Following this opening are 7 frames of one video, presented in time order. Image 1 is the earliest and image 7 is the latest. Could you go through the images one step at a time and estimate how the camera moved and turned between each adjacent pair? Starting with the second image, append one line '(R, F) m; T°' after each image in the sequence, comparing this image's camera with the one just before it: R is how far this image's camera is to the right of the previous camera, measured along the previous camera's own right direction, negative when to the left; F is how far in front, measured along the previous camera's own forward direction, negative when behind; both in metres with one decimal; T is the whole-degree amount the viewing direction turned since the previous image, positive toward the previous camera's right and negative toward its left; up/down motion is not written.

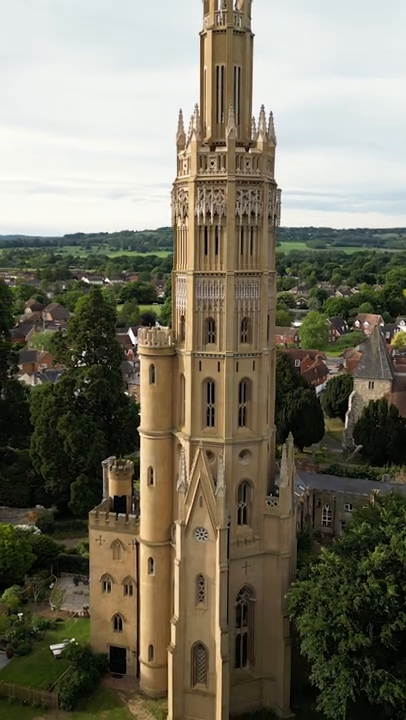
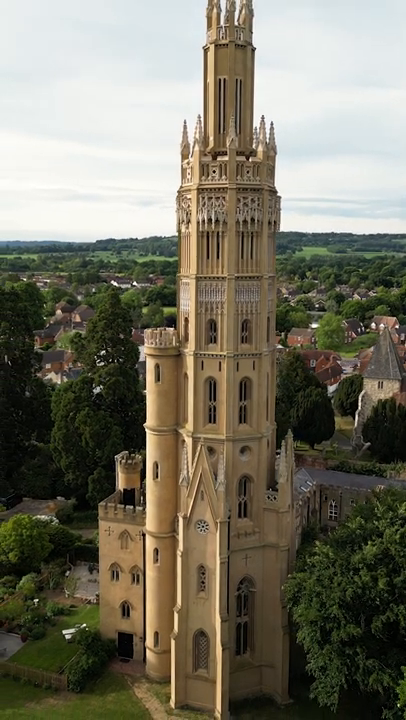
(+1.6, -1.3) m; -3°
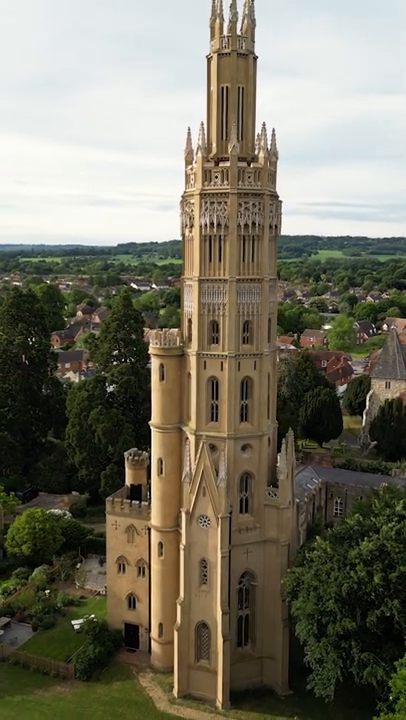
(+1.1, -0.9) m; -2°
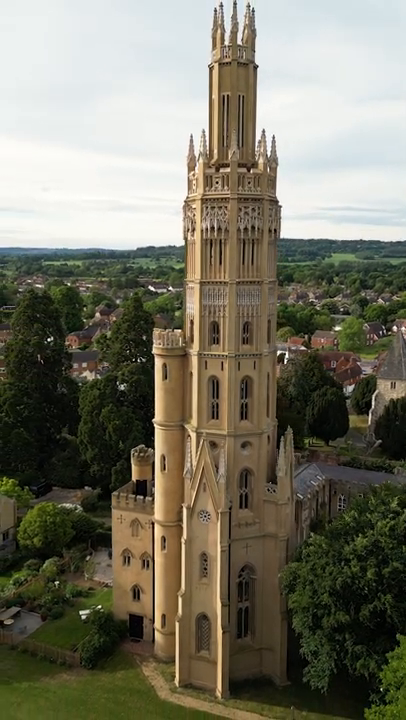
(+1.2, -1.0) m; -2°
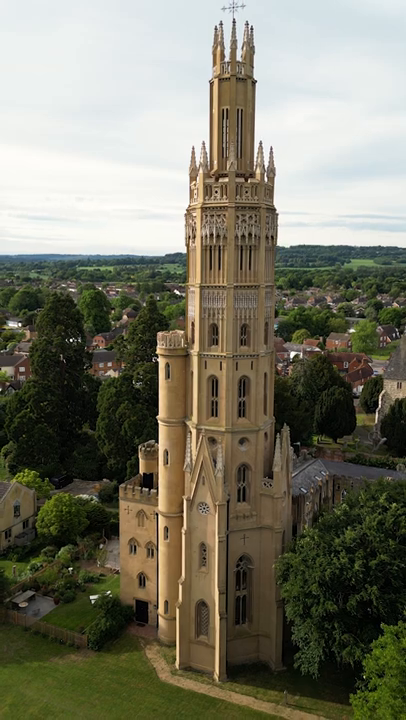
(+2.1, -1.7) m; -4°
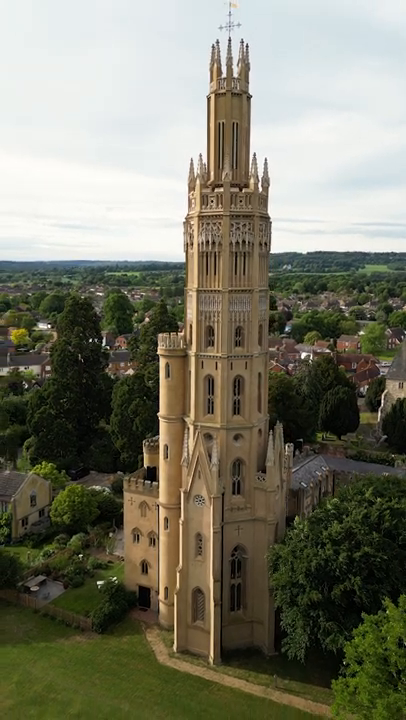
(+2.2, -1.9) m; -3°
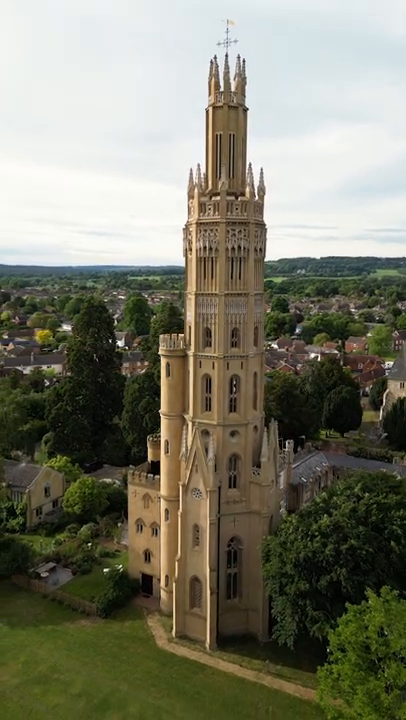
(+2.0, -1.8) m; -3°
